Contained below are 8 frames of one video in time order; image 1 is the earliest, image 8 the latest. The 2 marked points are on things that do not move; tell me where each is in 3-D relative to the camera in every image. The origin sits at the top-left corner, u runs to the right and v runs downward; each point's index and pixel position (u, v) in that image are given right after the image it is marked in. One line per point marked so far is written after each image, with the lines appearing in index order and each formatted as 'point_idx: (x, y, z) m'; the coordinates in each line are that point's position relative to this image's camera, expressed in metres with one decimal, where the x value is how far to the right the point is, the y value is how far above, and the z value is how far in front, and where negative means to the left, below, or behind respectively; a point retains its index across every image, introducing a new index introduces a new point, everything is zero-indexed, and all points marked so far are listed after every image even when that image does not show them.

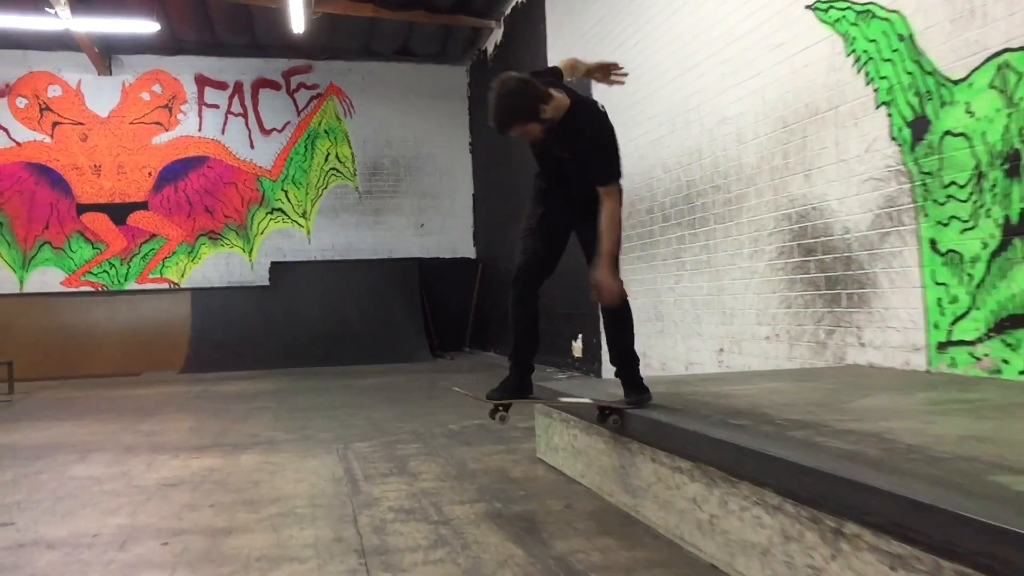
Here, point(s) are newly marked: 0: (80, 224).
0: (-4.1, +0.6, +9.3) m
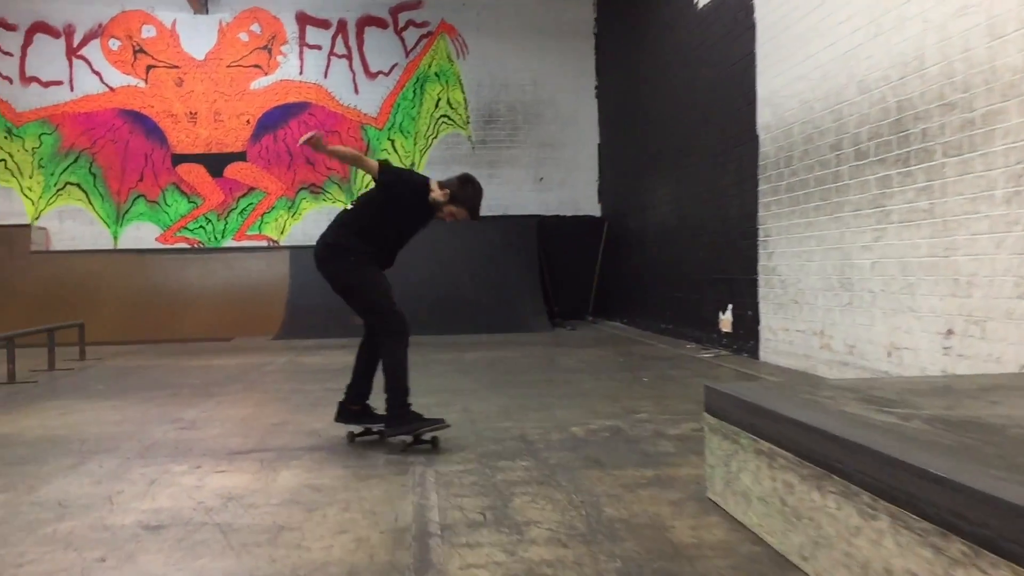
0: (-3.0, +1.0, +8.7) m
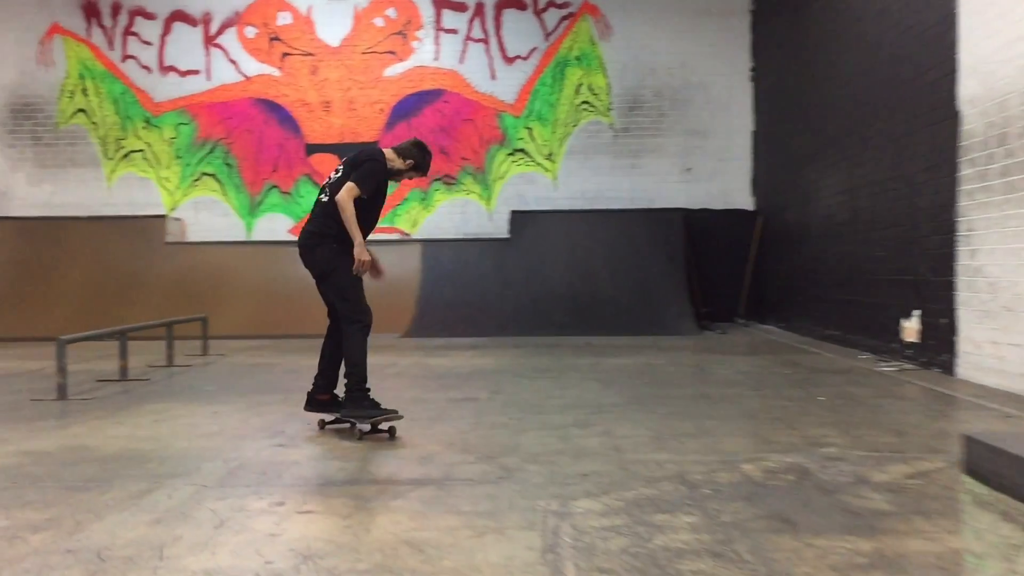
0: (-1.8, +1.1, +8.5) m
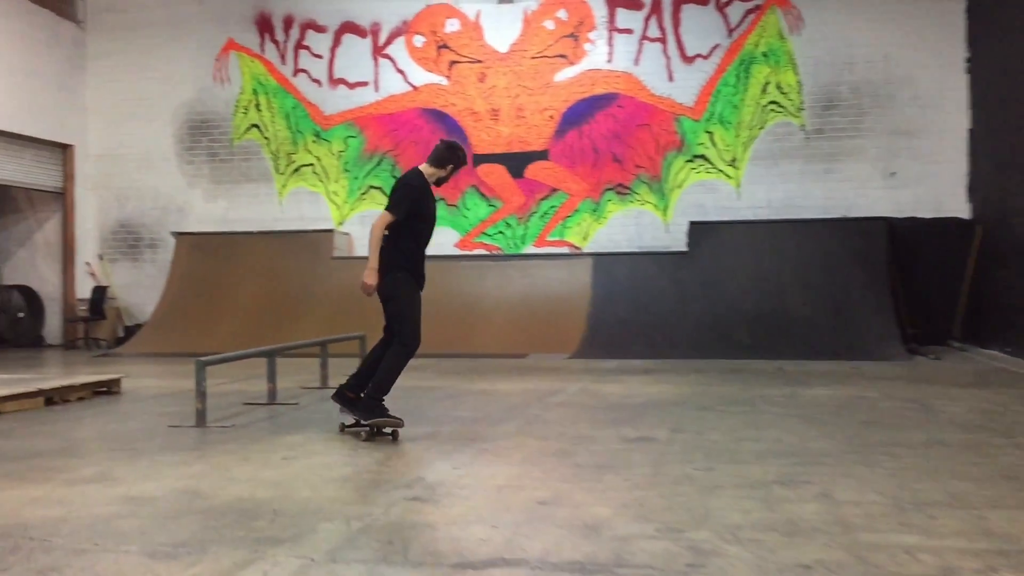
0: (-0.3, +0.9, +8.1) m
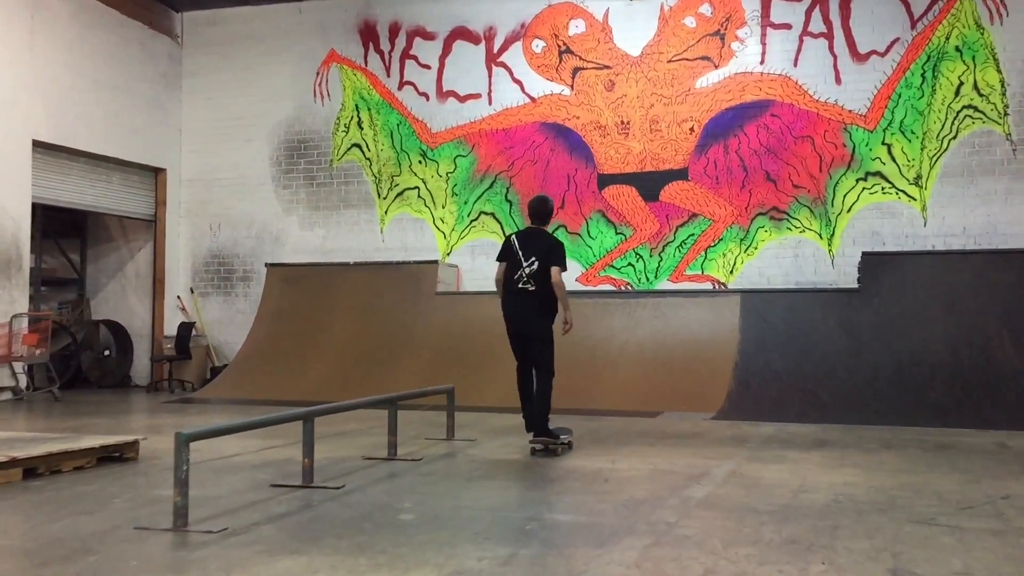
0: (+0.6, +0.6, +7.0) m
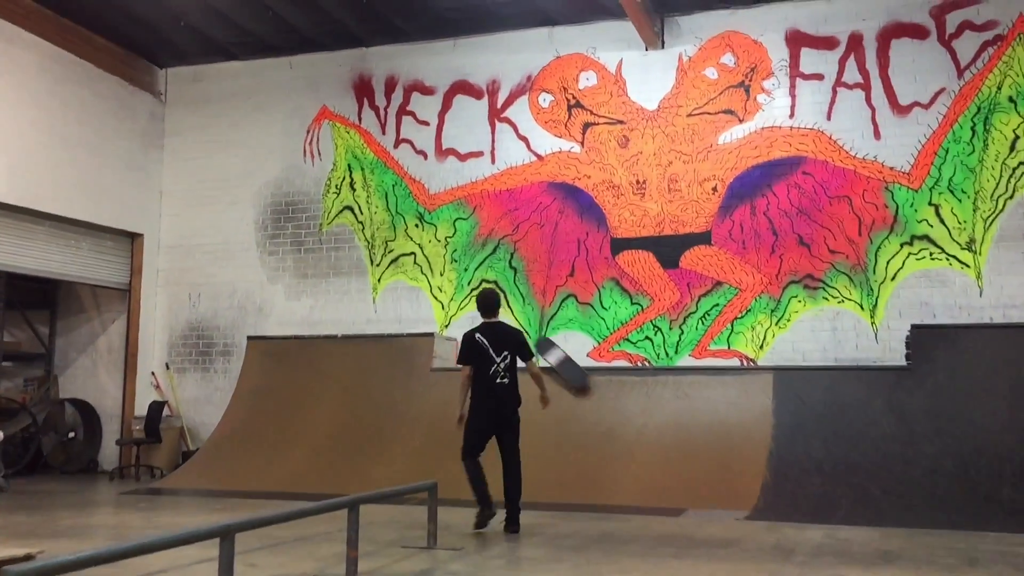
0: (+0.7, +0.1, +6.3) m
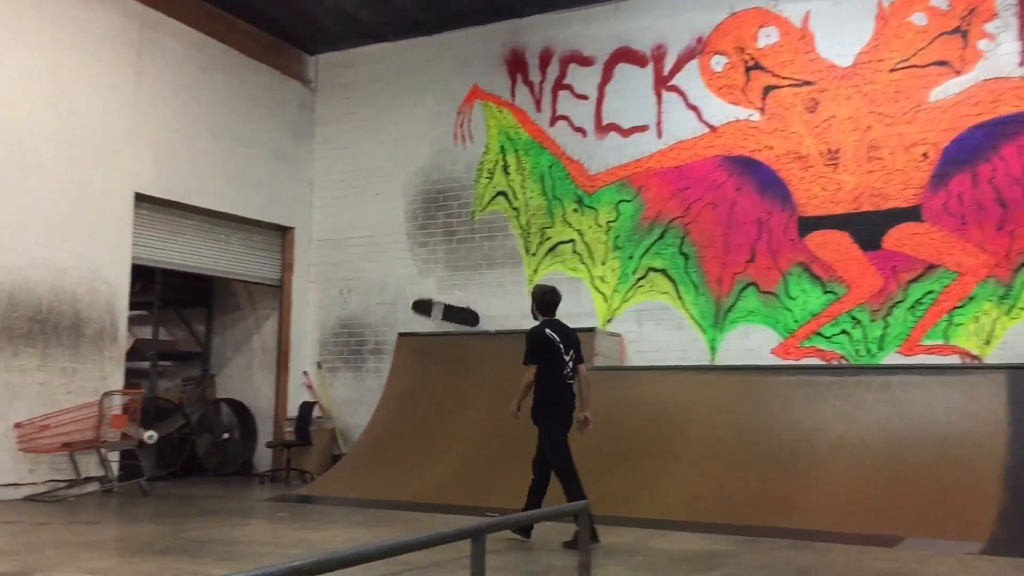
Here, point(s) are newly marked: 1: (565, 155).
0: (+1.6, +0.2, +5.4) m
1: (+0.3, +0.9, +6.3) m
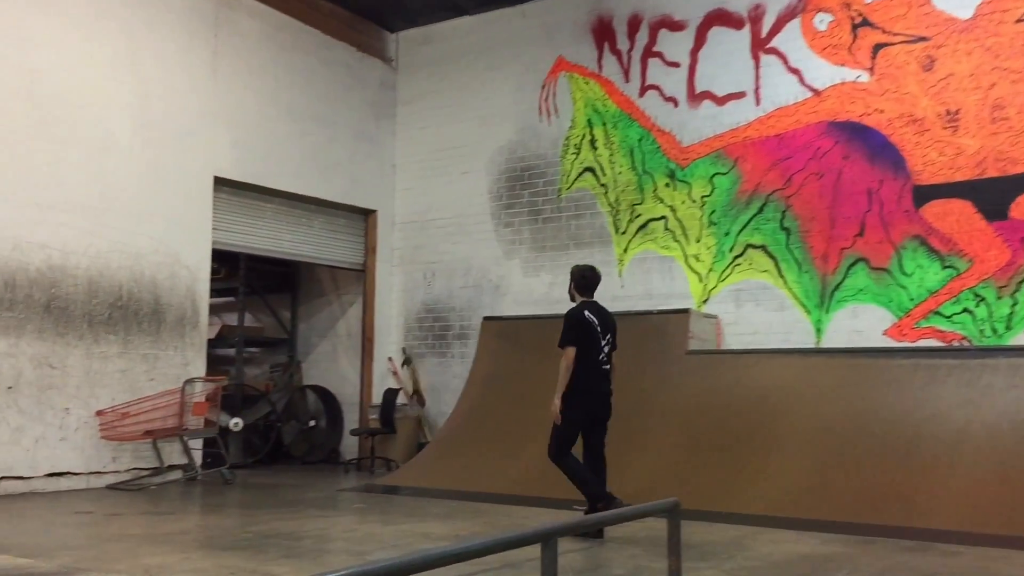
0: (+2.1, +0.3, +5.0) m
1: (+0.9, +1.0, +5.9) m
